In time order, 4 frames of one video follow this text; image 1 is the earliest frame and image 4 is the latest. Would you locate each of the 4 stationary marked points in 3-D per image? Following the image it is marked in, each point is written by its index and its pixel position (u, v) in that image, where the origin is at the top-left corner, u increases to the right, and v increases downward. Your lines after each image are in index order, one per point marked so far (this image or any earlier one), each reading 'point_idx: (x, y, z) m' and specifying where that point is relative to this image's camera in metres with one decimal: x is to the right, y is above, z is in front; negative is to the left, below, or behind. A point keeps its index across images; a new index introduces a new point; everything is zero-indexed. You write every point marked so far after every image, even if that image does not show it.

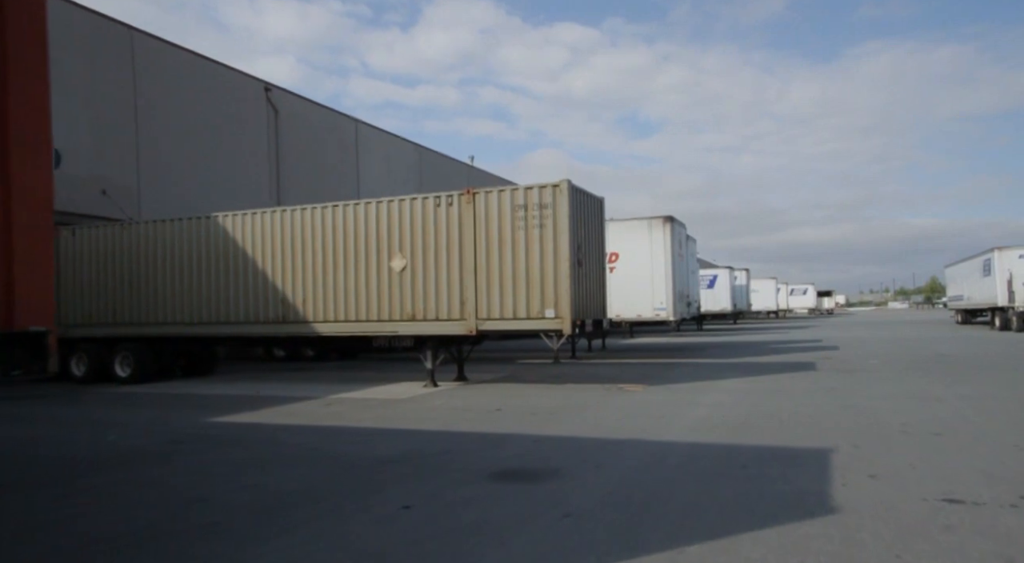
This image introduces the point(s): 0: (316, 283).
0: (-4.1, 0.0, +17.0) m
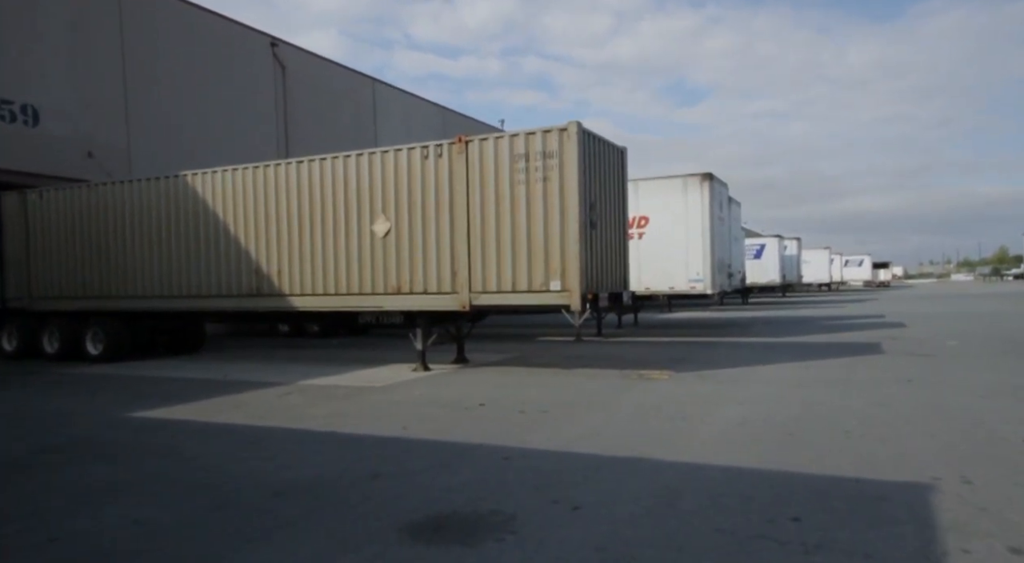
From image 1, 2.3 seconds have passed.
0: (-3.9, +0.6, +14.7) m
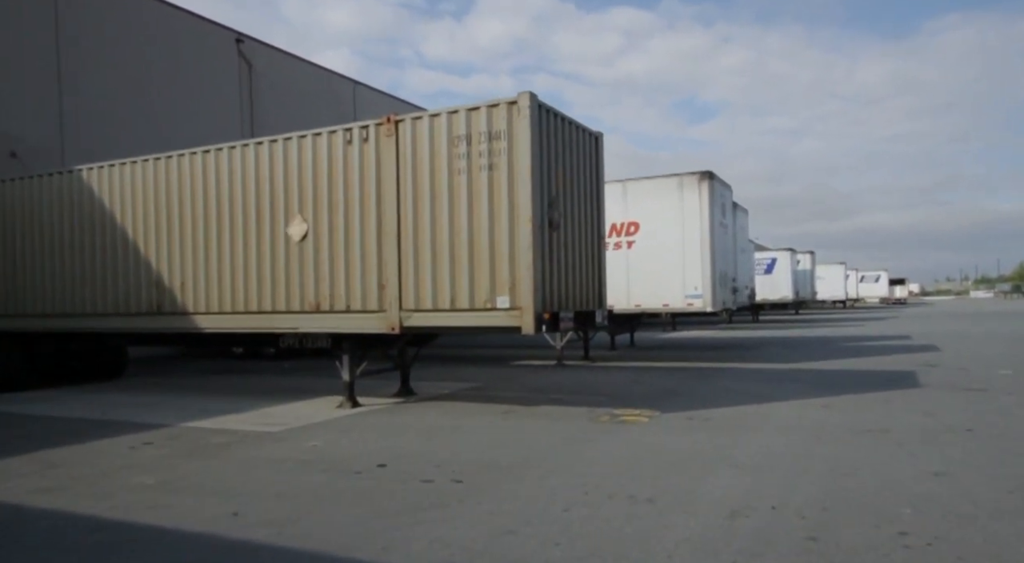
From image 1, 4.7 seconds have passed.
0: (-4.6, +0.3, +12.1) m
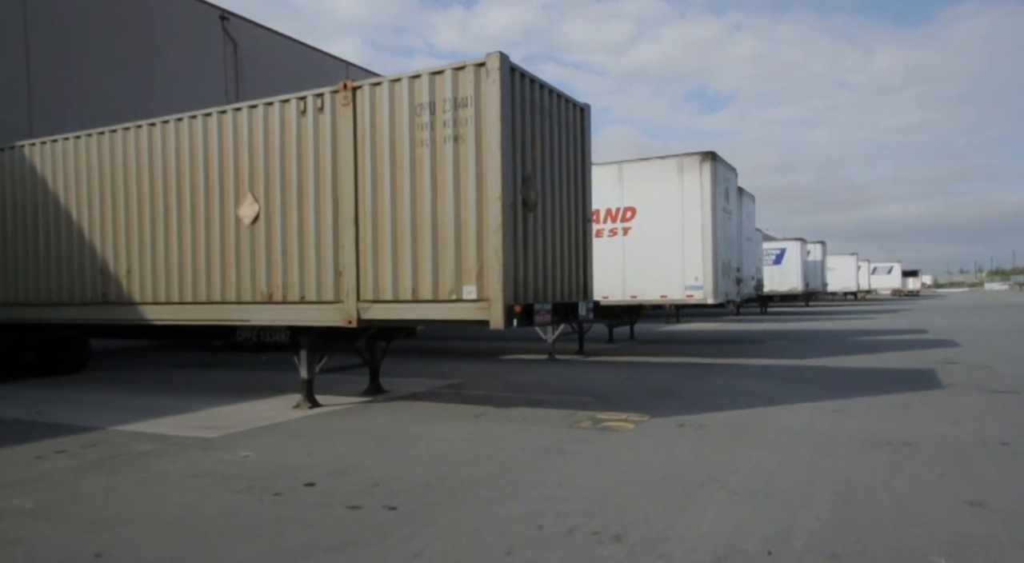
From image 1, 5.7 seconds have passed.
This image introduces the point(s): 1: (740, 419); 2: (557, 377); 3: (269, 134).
0: (-4.9, +0.5, +11.0) m
1: (+2.3, -1.4, +8.4) m
2: (+0.7, -1.5, +13.3) m
3: (-2.9, +1.7, +9.8) m
